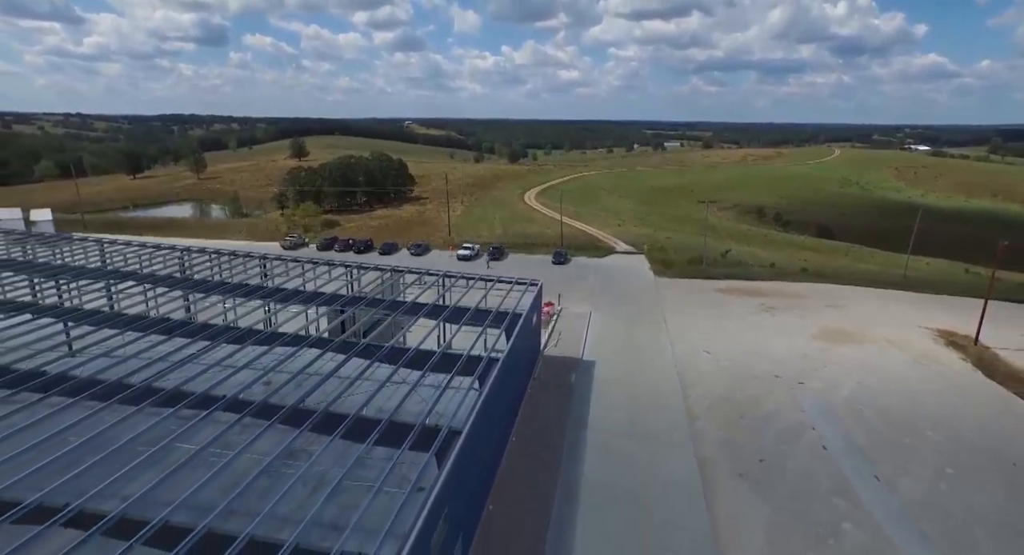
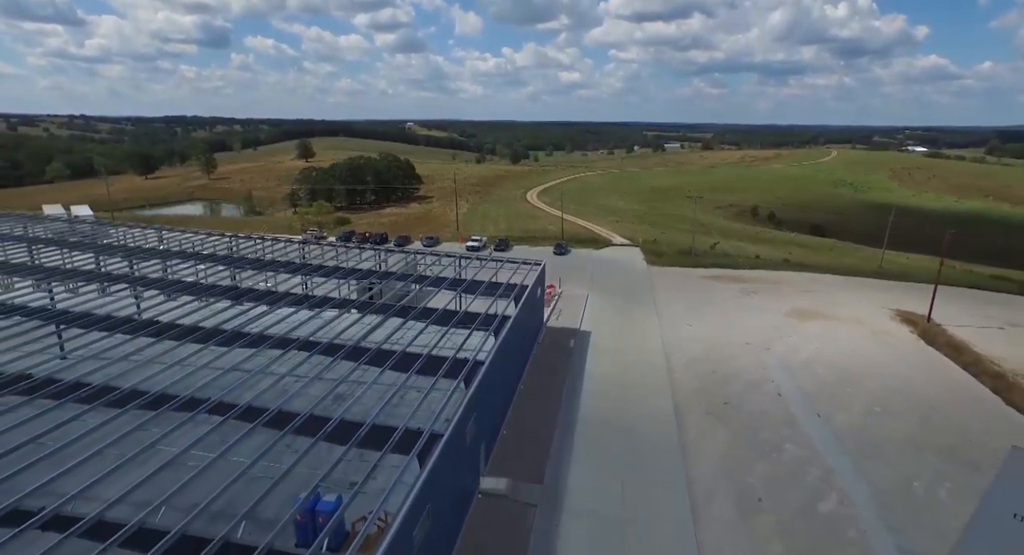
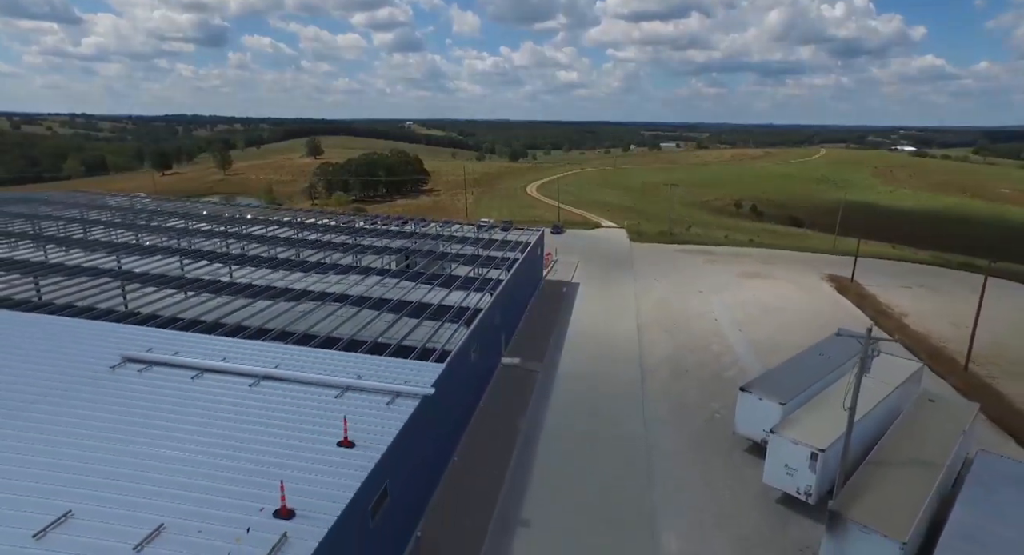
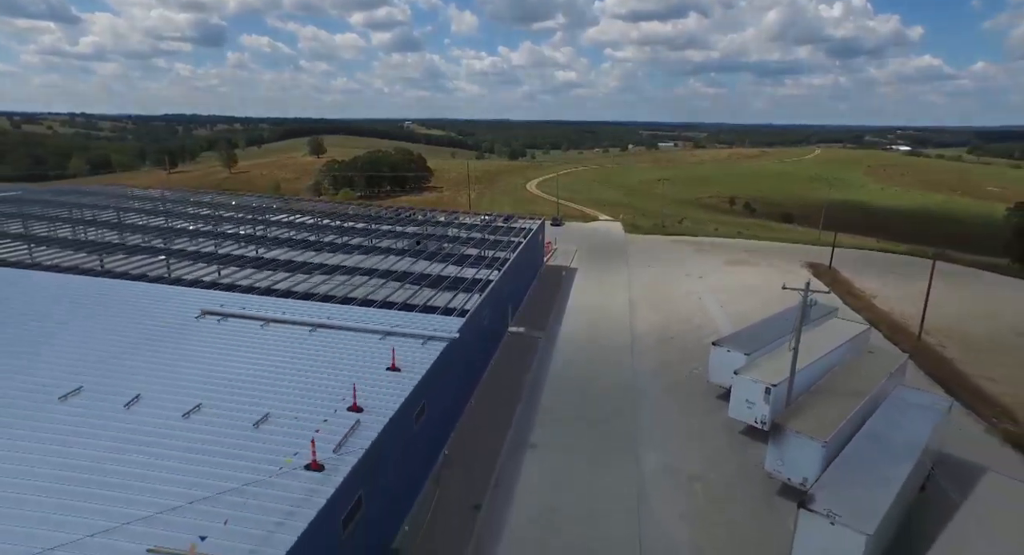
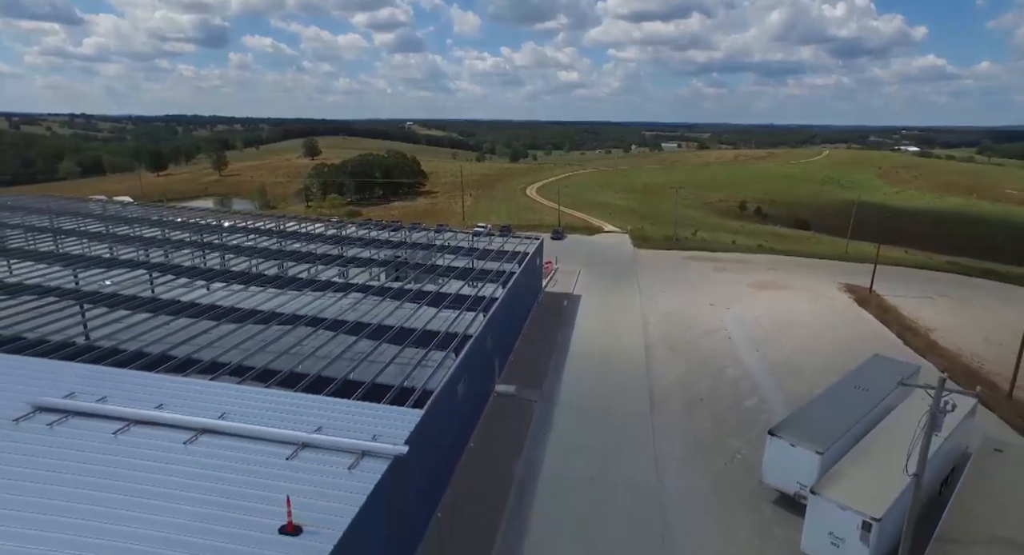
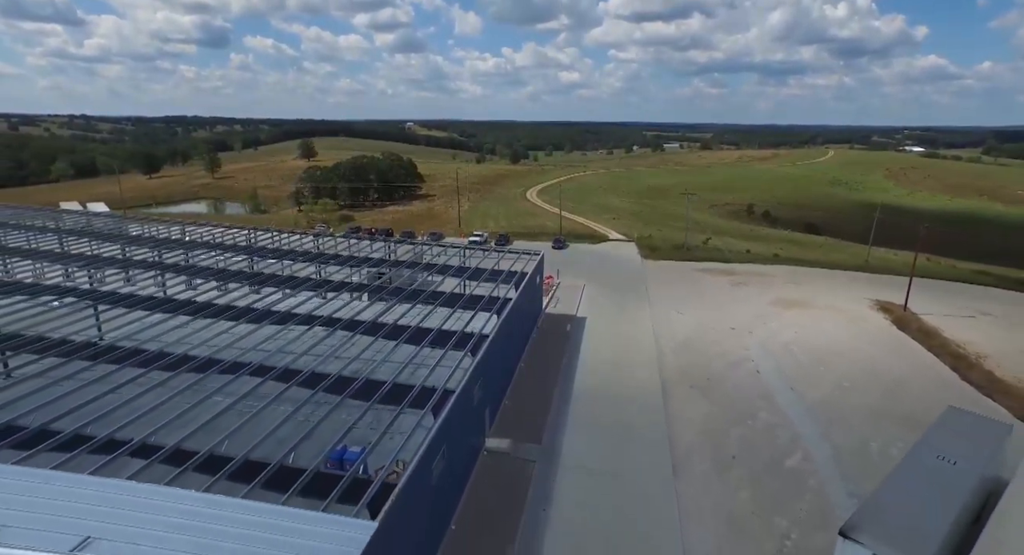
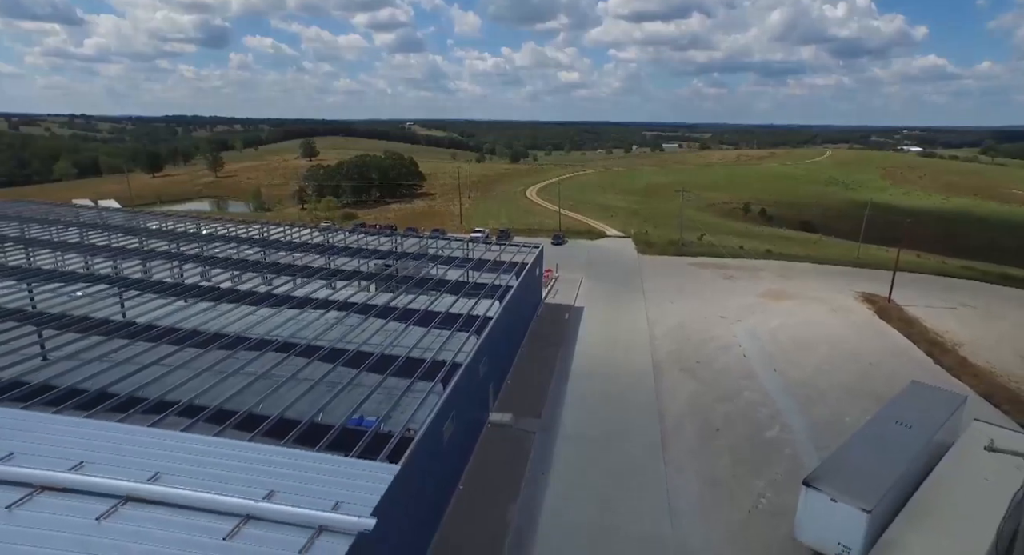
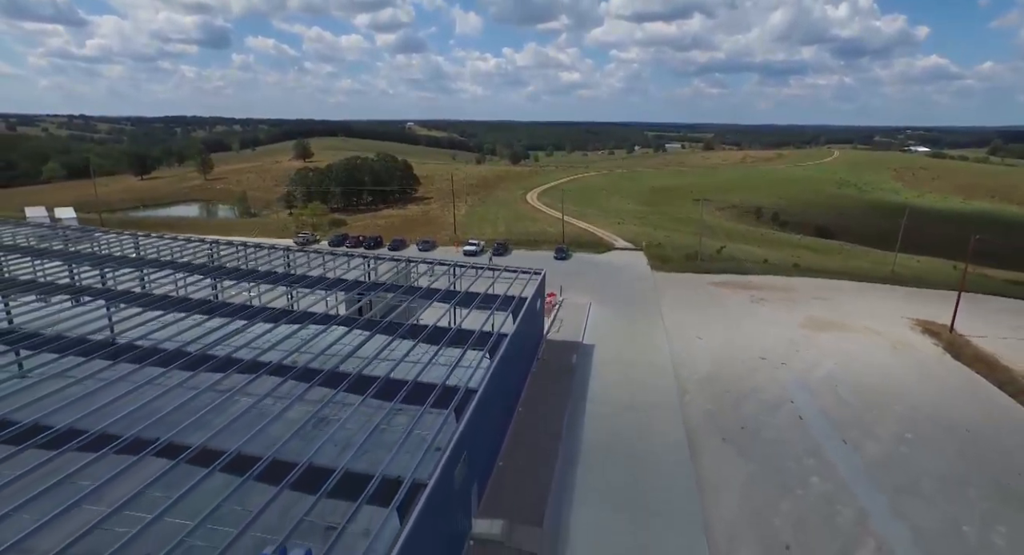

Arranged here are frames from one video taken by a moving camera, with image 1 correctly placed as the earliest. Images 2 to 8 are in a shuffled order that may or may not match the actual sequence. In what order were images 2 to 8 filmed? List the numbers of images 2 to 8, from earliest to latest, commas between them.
8, 2, 6, 7, 5, 3, 4
